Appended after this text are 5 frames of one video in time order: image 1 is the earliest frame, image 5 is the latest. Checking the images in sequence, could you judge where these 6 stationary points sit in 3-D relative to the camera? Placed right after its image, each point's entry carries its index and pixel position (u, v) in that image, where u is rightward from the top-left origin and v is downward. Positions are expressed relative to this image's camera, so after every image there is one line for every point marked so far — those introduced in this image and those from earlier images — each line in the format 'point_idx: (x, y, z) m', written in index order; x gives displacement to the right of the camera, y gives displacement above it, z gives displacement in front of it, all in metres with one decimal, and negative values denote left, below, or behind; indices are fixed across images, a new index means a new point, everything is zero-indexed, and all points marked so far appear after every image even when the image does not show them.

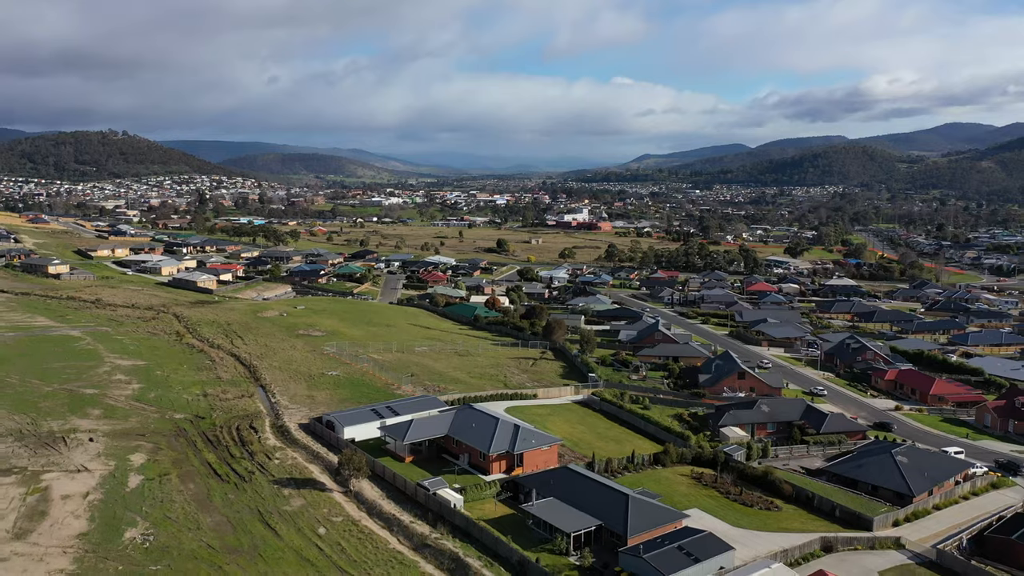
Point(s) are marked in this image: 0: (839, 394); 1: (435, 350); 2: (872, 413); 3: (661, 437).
0: (+6.2, -2.0, +16.0) m
1: (-1.7, -1.4, +18.6) m
2: (+6.3, -2.2, +14.5) m
3: (+2.2, -2.2, +12.3) m
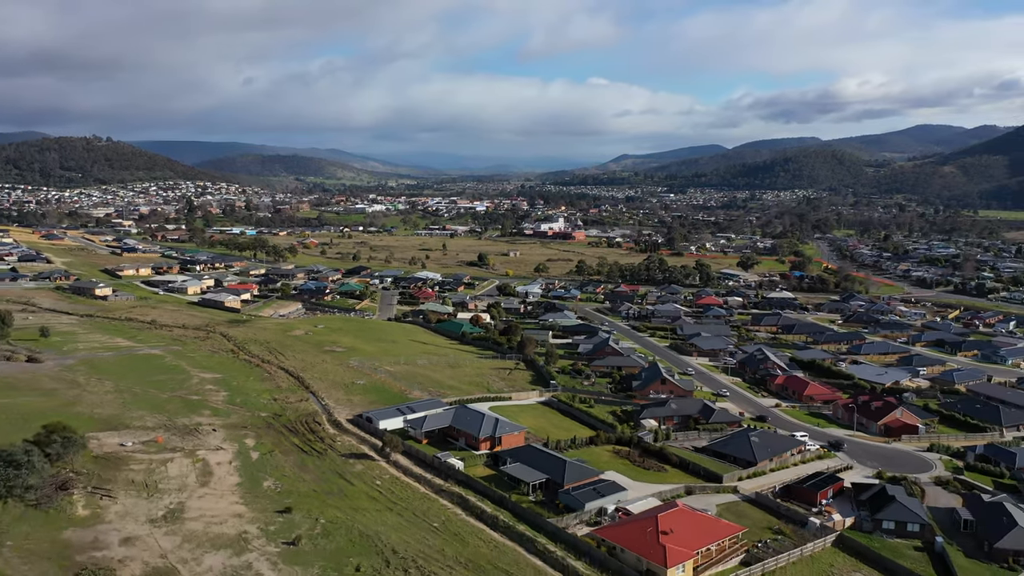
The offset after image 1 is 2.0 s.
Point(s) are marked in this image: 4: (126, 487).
0: (+5.8, -2.7, +21.4) m
1: (-2.2, -2.1, +23.8) m
2: (+5.8, -2.9, +19.9) m
3: (+1.8, -2.9, +17.6) m
4: (-5.7, -2.9, +12.4) m
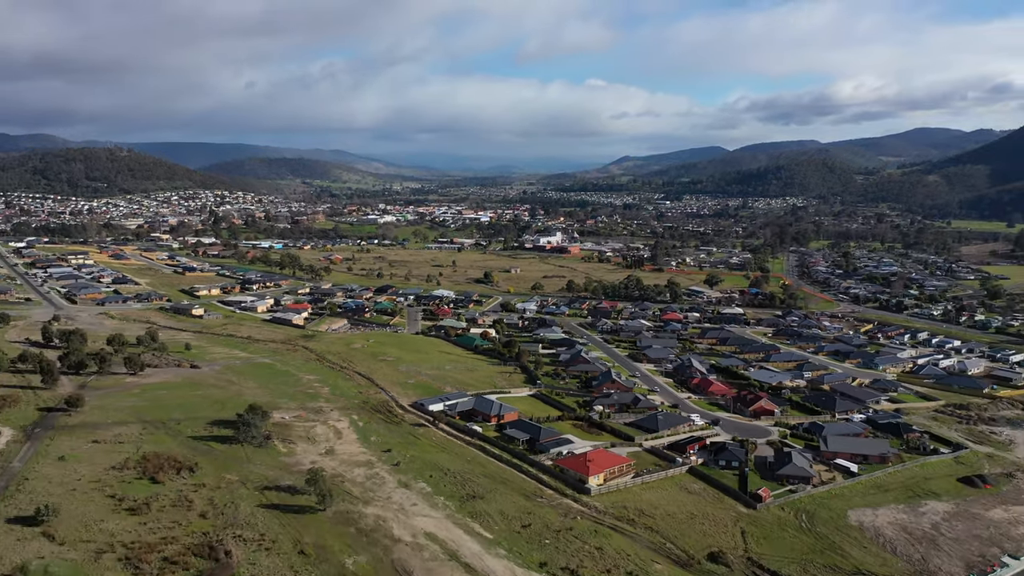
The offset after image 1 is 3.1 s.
0: (+5.7, -3.8, +31.4) m
1: (-2.3, -3.2, +33.9) m
2: (+5.8, -4.0, +29.9) m
3: (+1.8, -4.0, +27.6) m
4: (-5.7, -4.0, +22.5) m
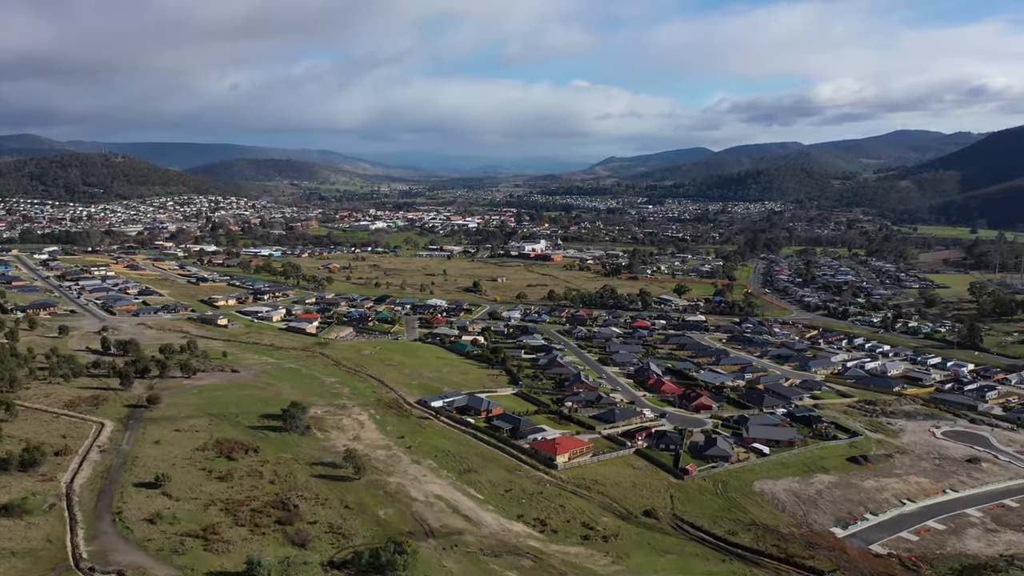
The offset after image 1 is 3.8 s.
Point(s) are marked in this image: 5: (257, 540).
0: (+5.1, -4.6, +37.8) m
1: (-2.9, -4.0, +40.1) m
2: (+5.2, -4.8, +36.3) m
3: (+1.2, -4.8, +34.0) m
4: (-6.2, -4.8, +28.7) m
5: (-5.9, -5.9, +19.4) m
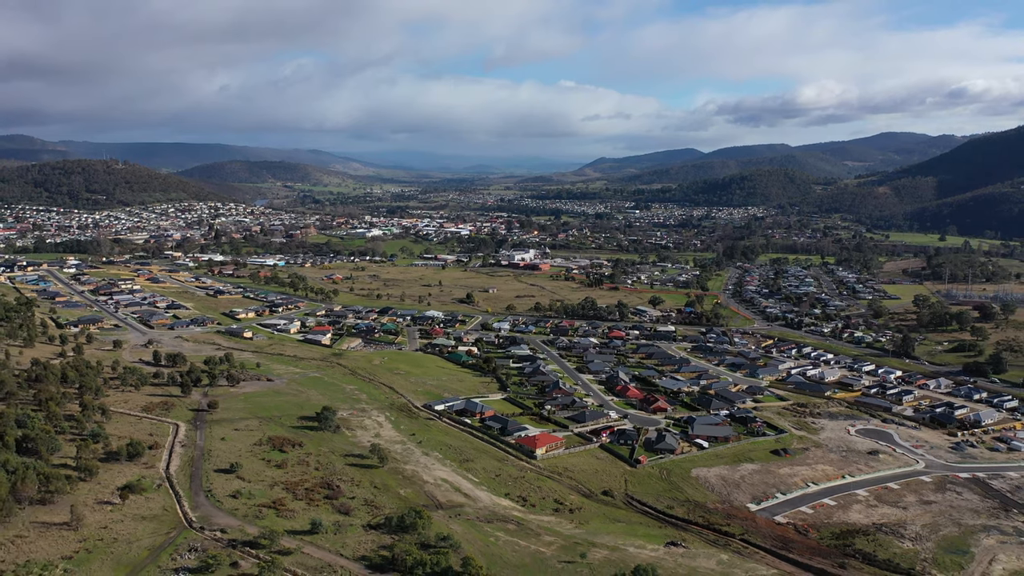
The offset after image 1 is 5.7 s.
0: (+4.5, -5.7, +45.0) m
1: (-3.5, -5.1, +47.3) m
2: (+4.6, -5.9, +43.5) m
3: (+0.7, -5.9, +41.2) m
4: (-6.7, -6.0, +35.8) m
5: (-6.3, -7.1, +26.5) m
